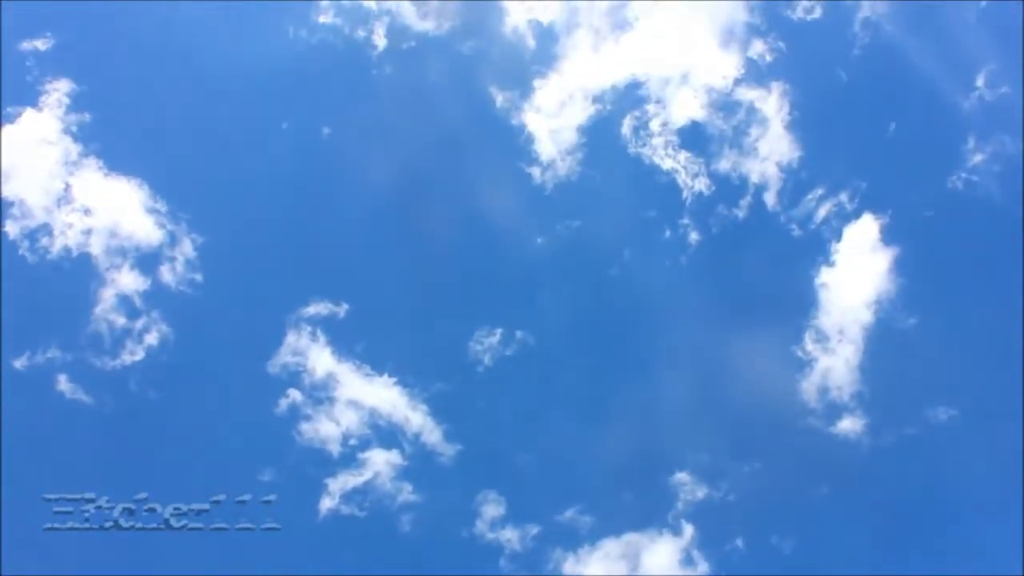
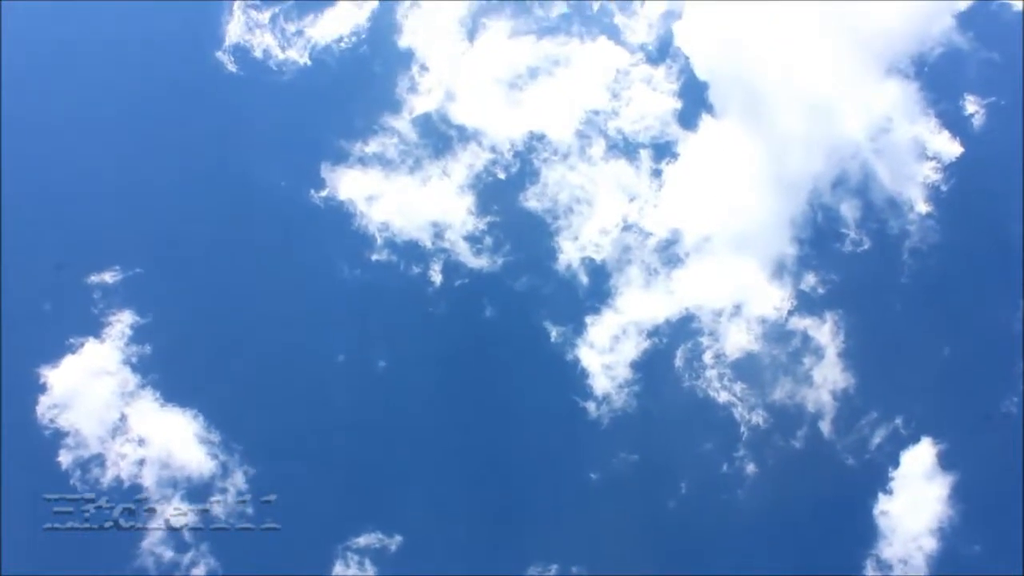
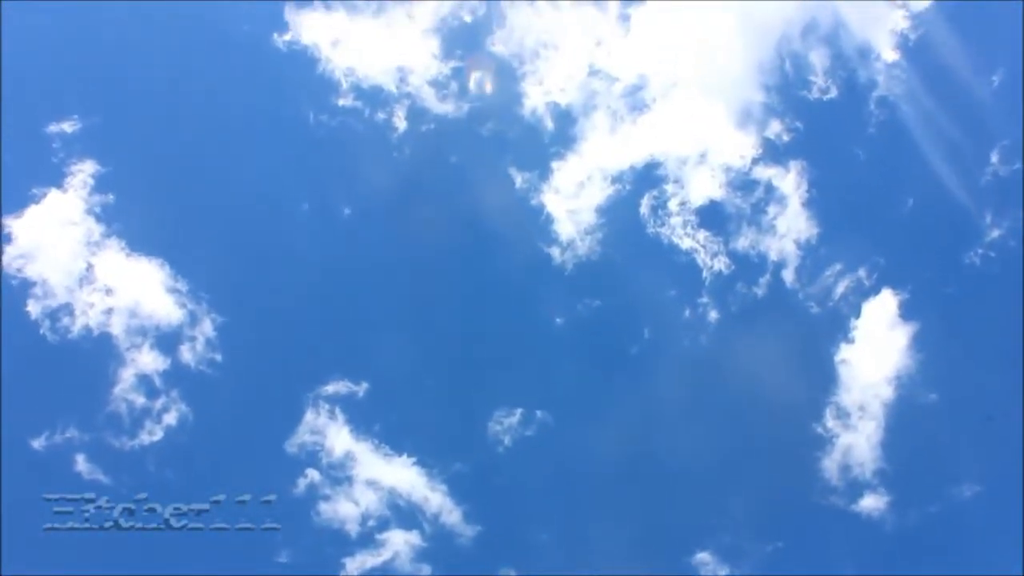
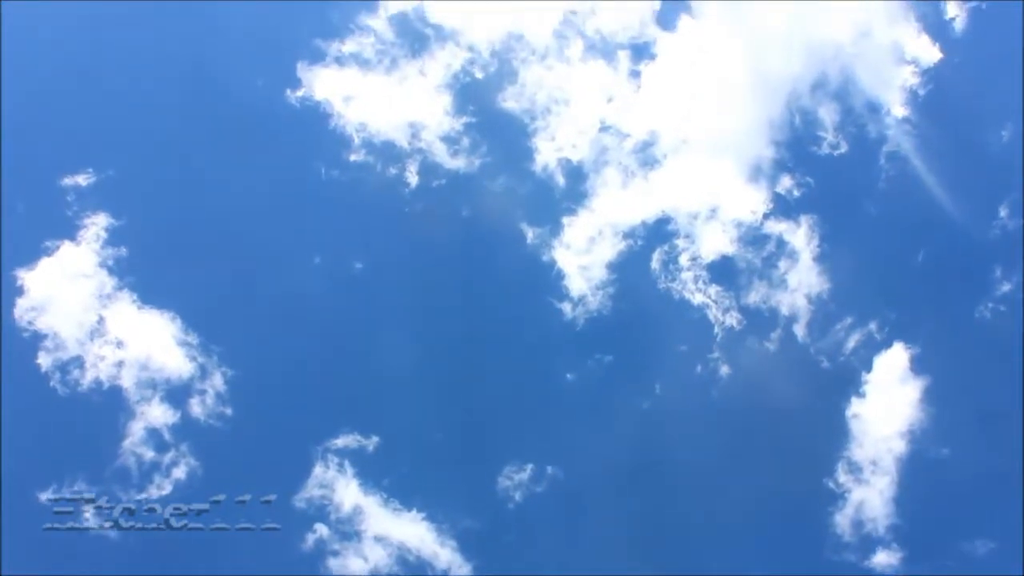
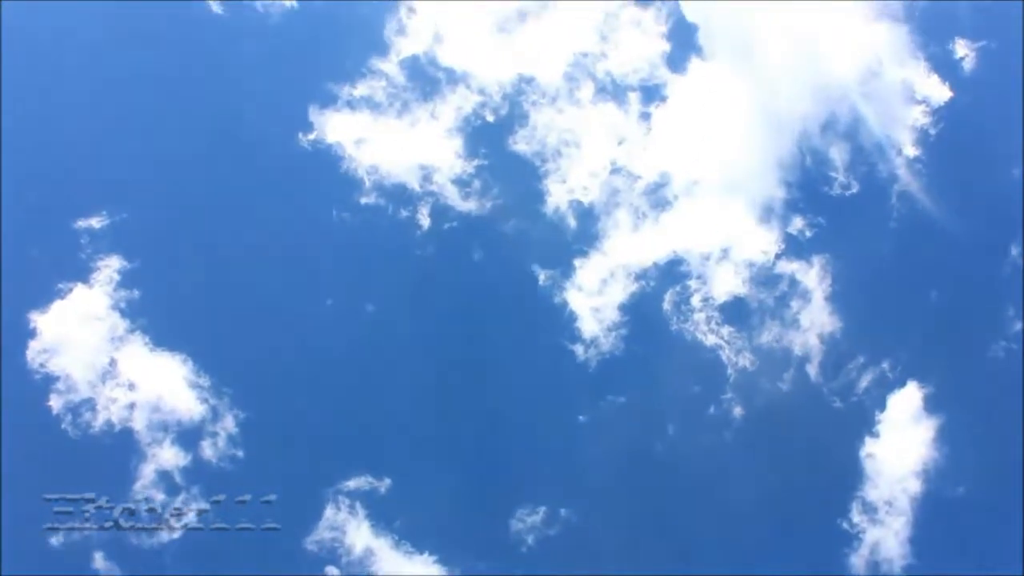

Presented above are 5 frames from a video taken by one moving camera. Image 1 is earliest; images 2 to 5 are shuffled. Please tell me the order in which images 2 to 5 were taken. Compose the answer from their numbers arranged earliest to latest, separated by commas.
3, 4, 5, 2
